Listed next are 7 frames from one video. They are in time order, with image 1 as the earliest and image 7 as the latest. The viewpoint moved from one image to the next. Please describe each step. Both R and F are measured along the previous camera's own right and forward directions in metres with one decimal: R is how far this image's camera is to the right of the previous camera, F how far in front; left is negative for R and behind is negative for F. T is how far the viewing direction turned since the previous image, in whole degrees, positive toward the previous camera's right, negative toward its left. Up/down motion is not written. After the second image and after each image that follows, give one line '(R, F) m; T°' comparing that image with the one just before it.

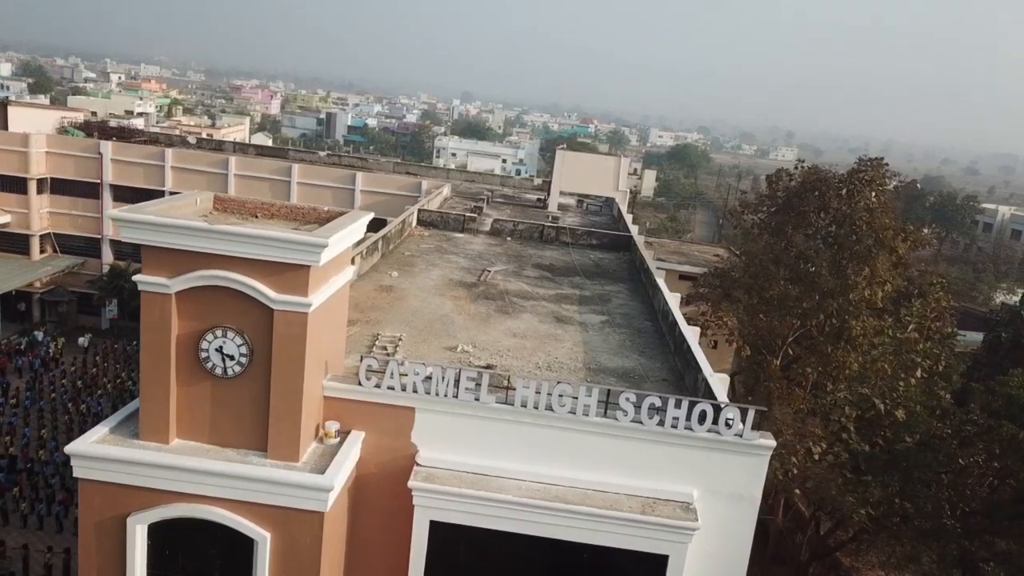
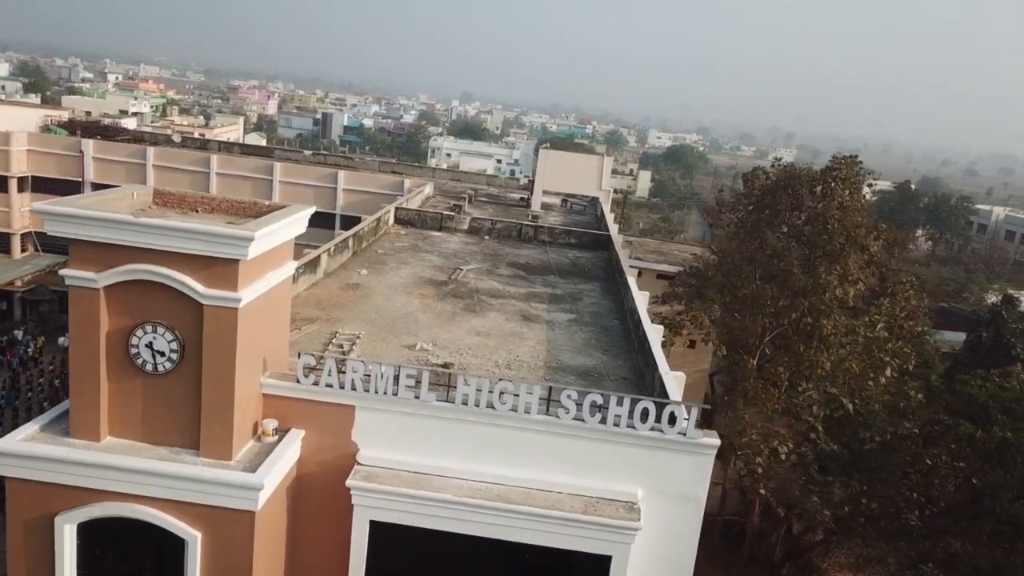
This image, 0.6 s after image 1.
(+0.7, +0.2) m; 0°
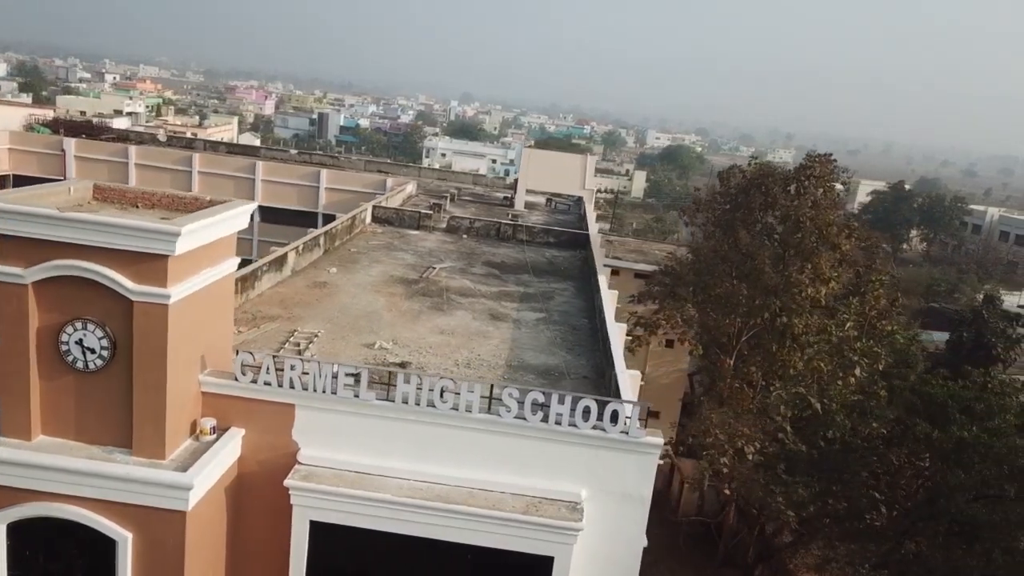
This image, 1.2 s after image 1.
(+0.7, +0.1) m; 0°
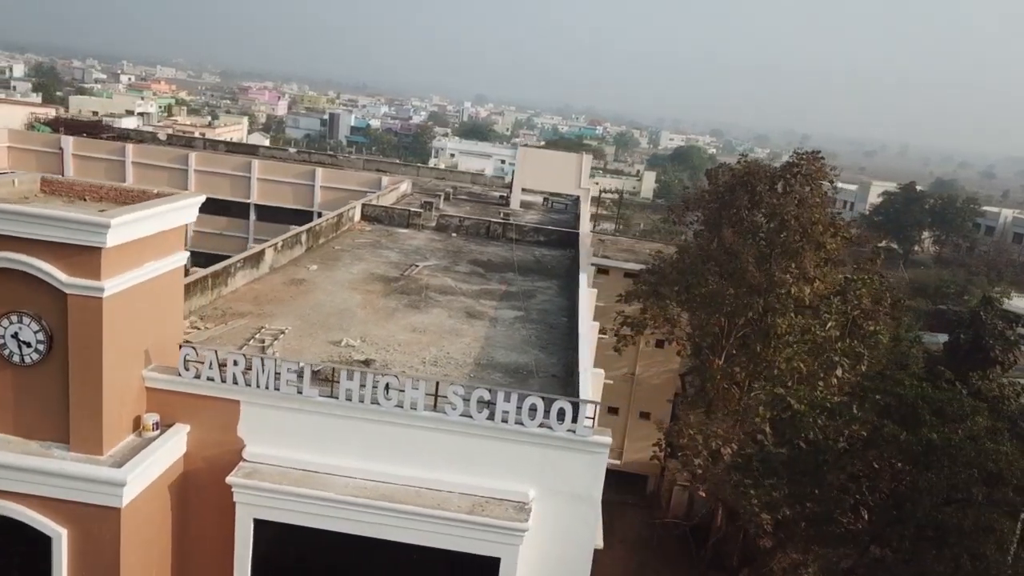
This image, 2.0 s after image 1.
(+0.7, +0.2) m; -1°
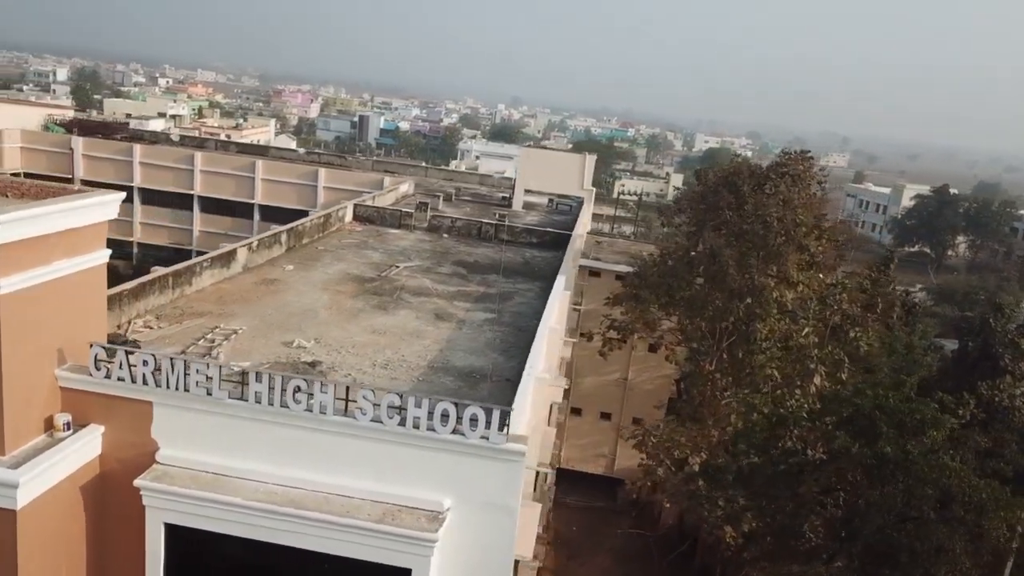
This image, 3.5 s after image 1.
(+1.3, +0.3) m; -2°
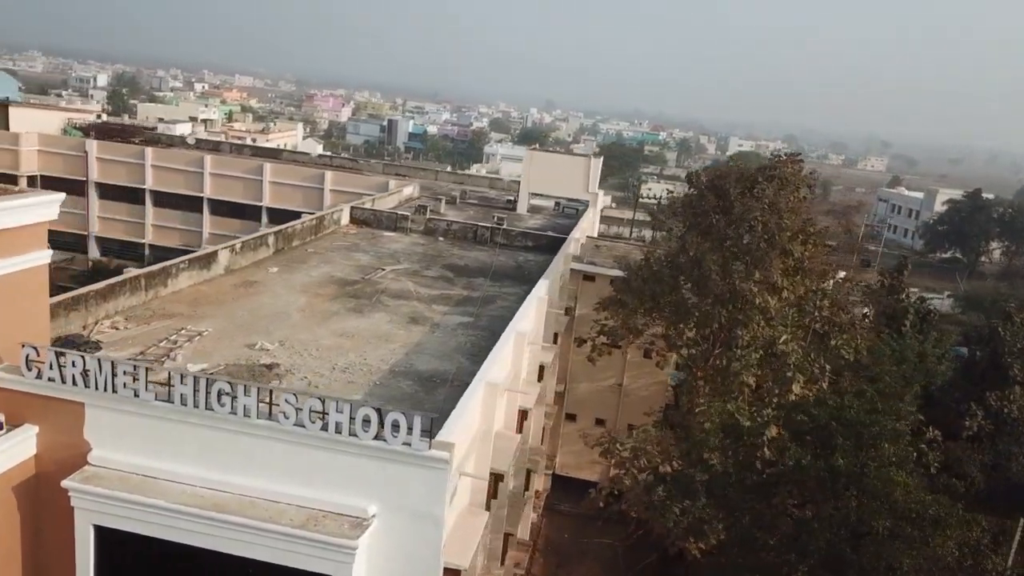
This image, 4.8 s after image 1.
(+1.1, +0.2) m; -2°
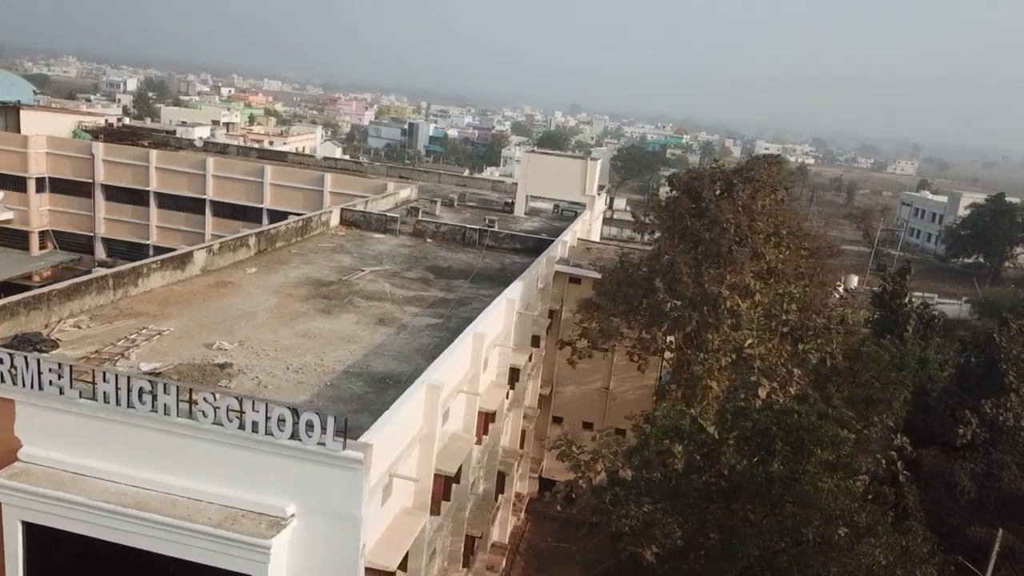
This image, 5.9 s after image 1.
(+1.1, +0.1) m; -2°
